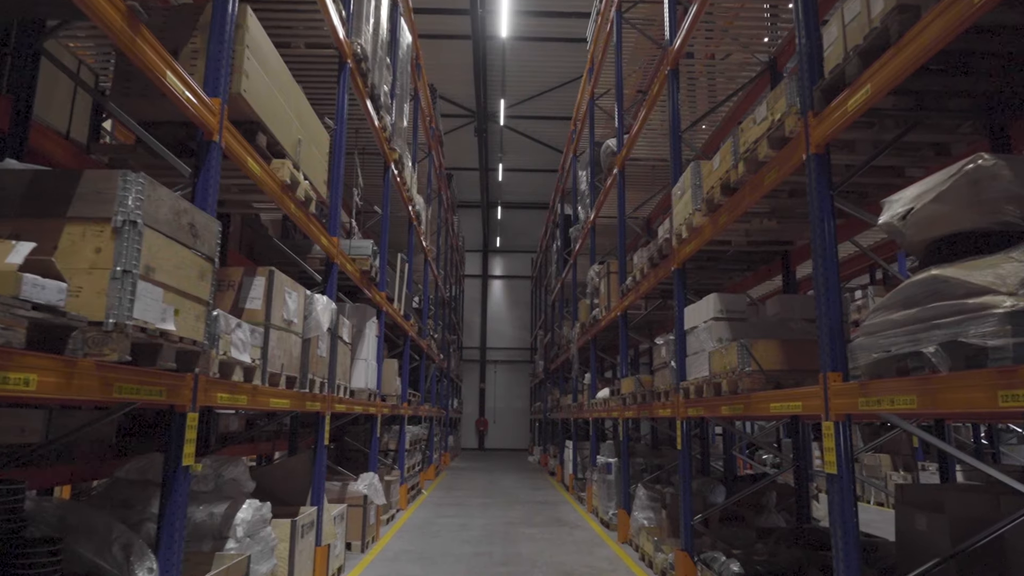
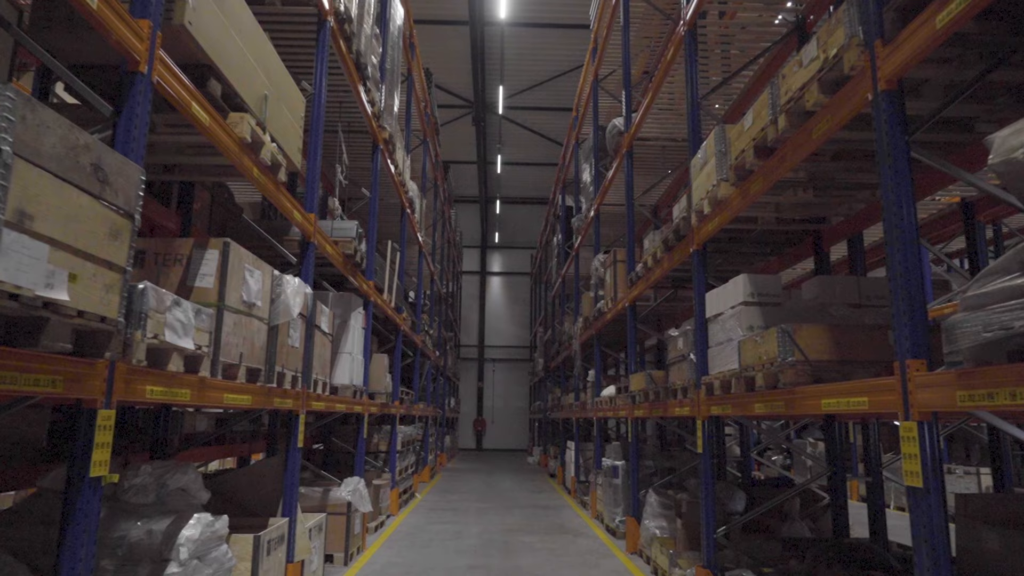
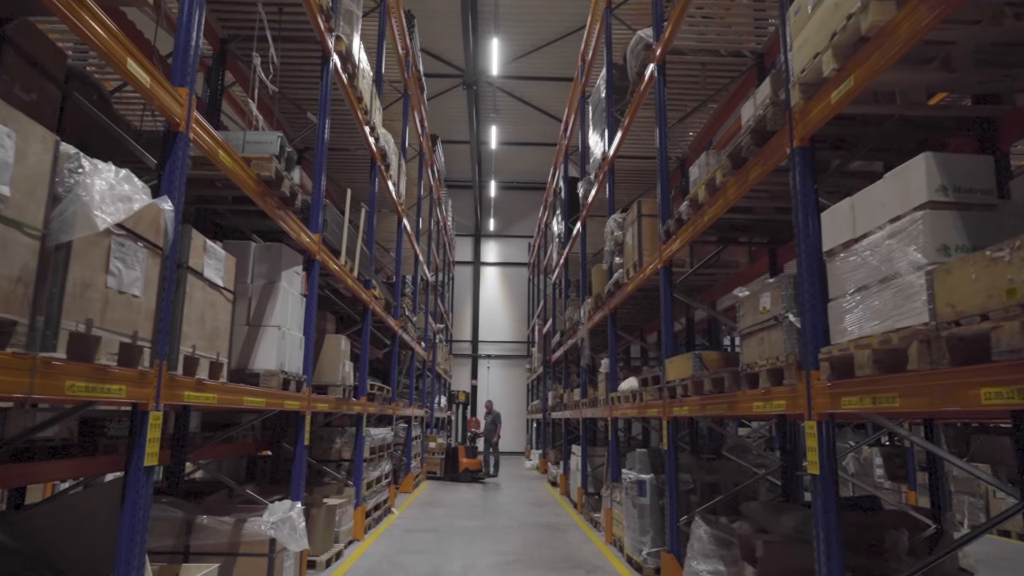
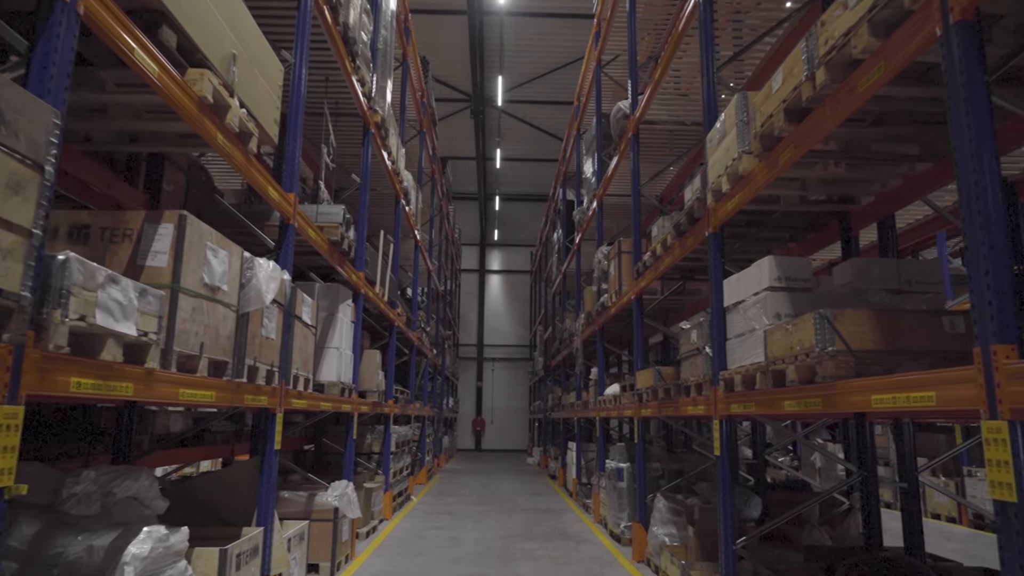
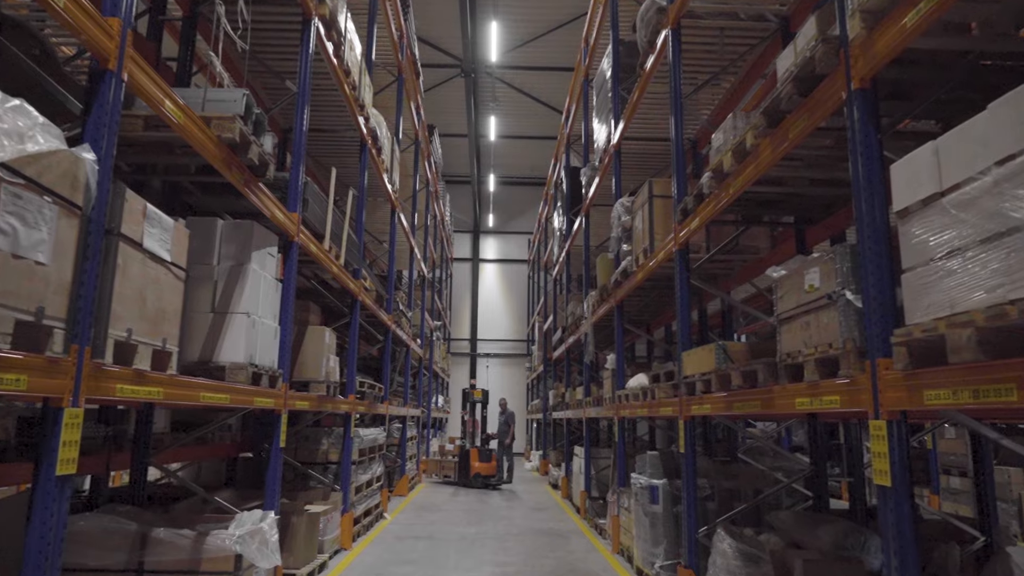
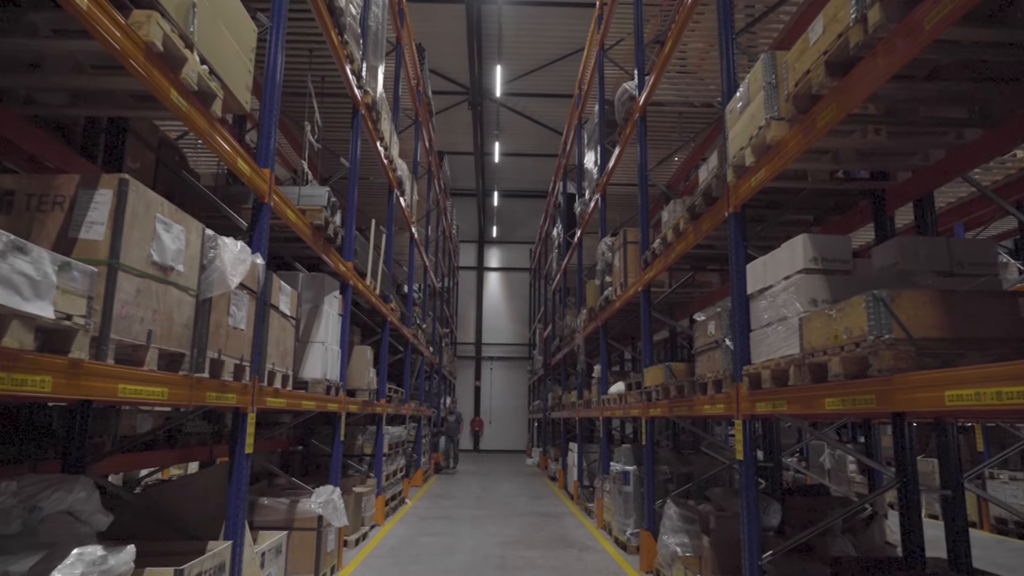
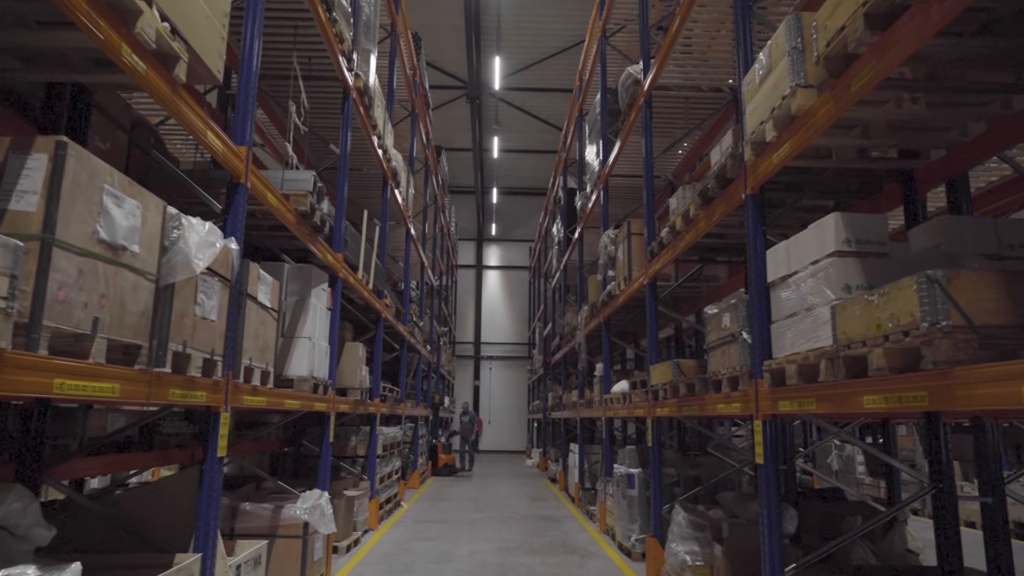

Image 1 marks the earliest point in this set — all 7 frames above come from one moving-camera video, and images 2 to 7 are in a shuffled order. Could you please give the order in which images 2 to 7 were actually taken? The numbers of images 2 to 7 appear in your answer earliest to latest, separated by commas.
2, 4, 6, 7, 3, 5
